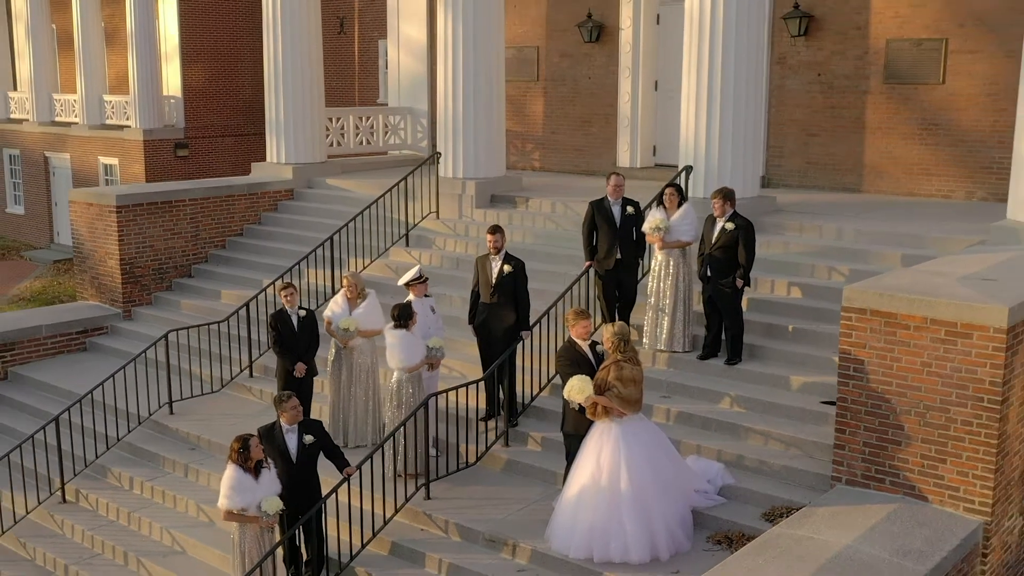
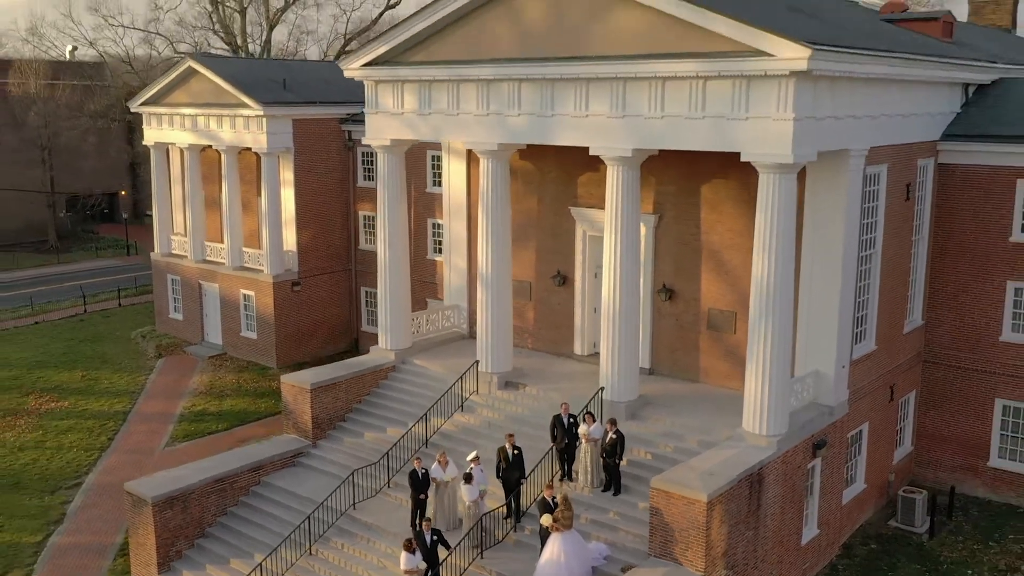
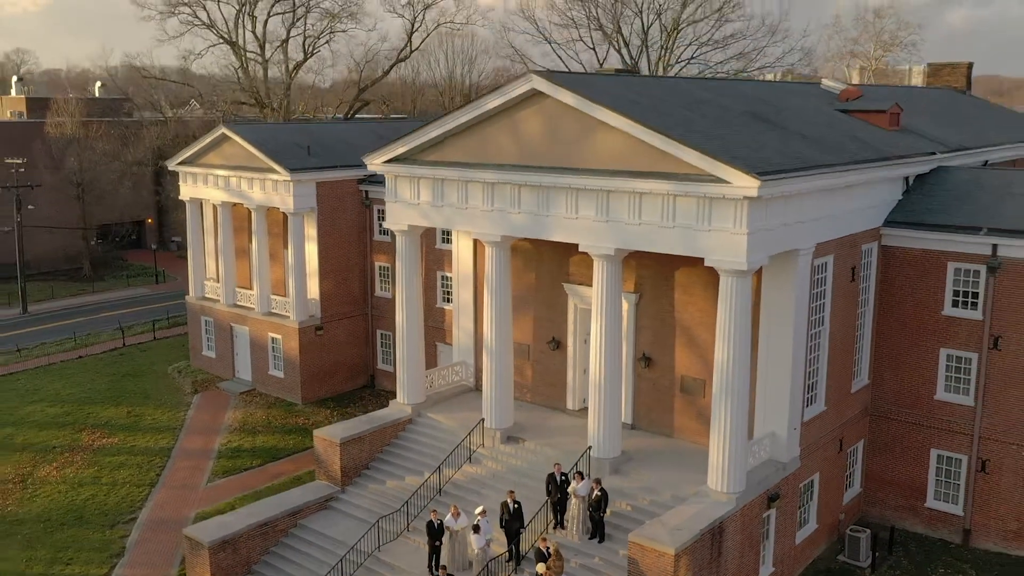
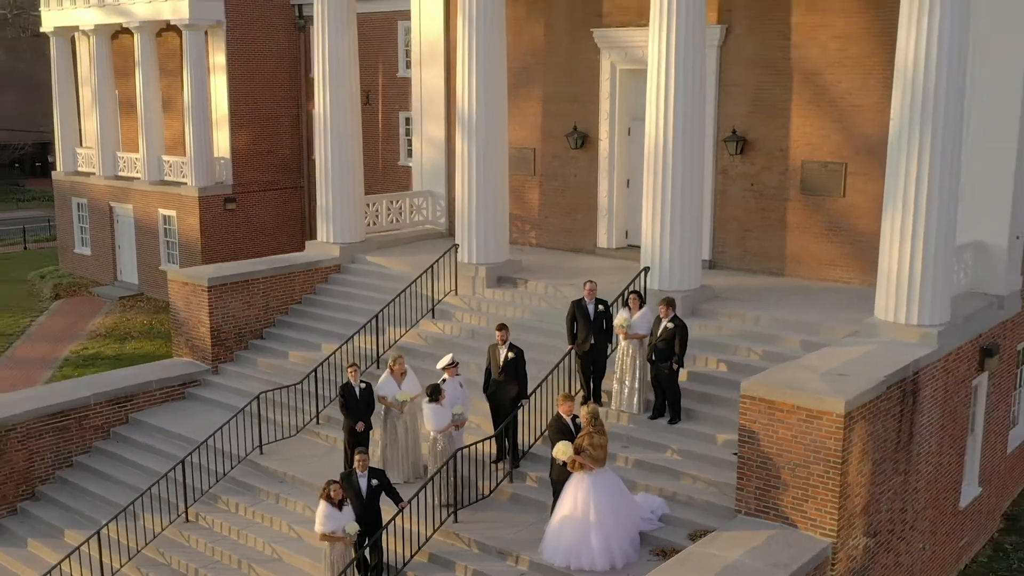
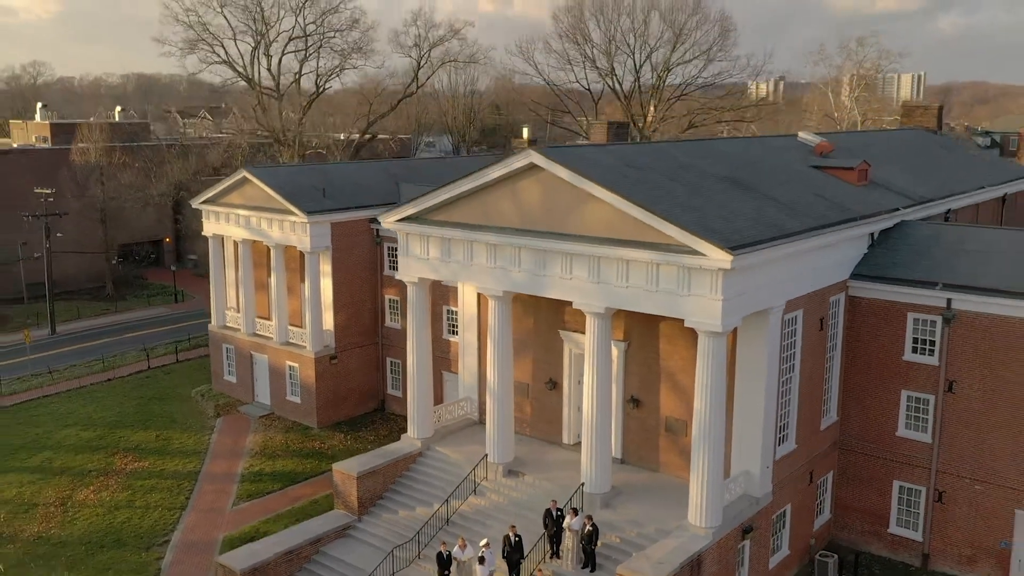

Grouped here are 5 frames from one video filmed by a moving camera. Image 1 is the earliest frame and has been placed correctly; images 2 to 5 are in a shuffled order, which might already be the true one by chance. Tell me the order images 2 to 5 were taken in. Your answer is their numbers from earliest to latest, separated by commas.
4, 2, 3, 5
